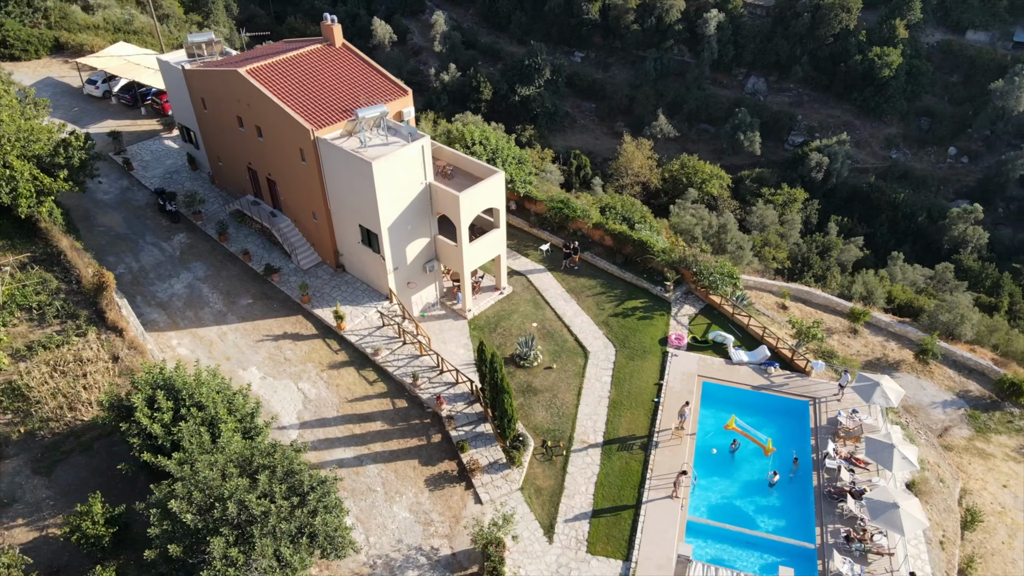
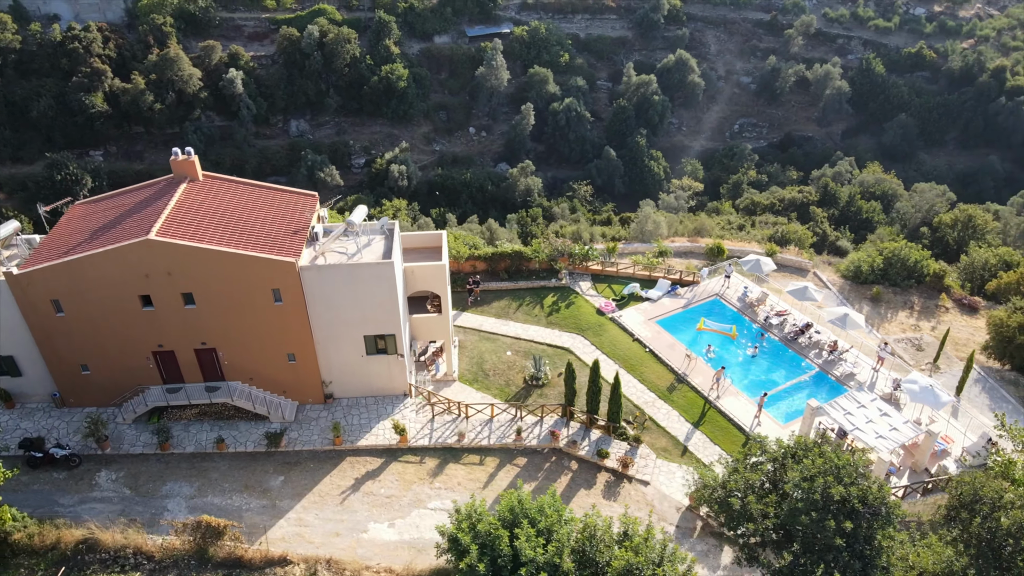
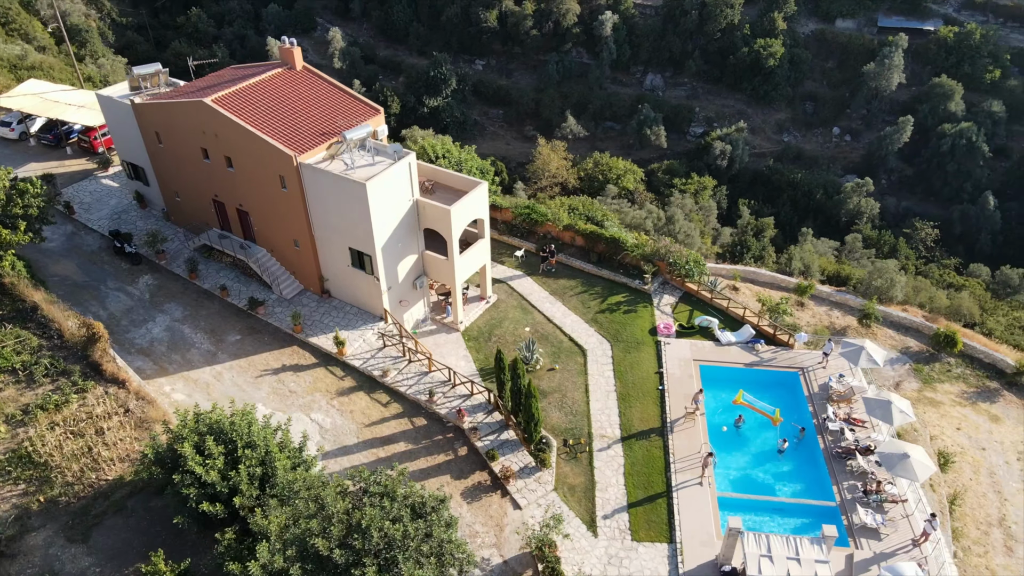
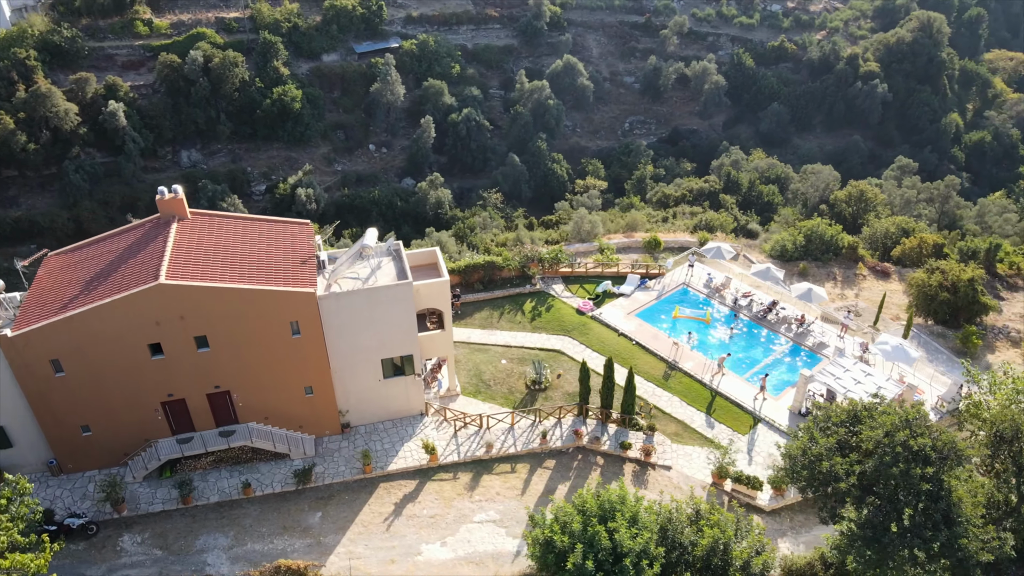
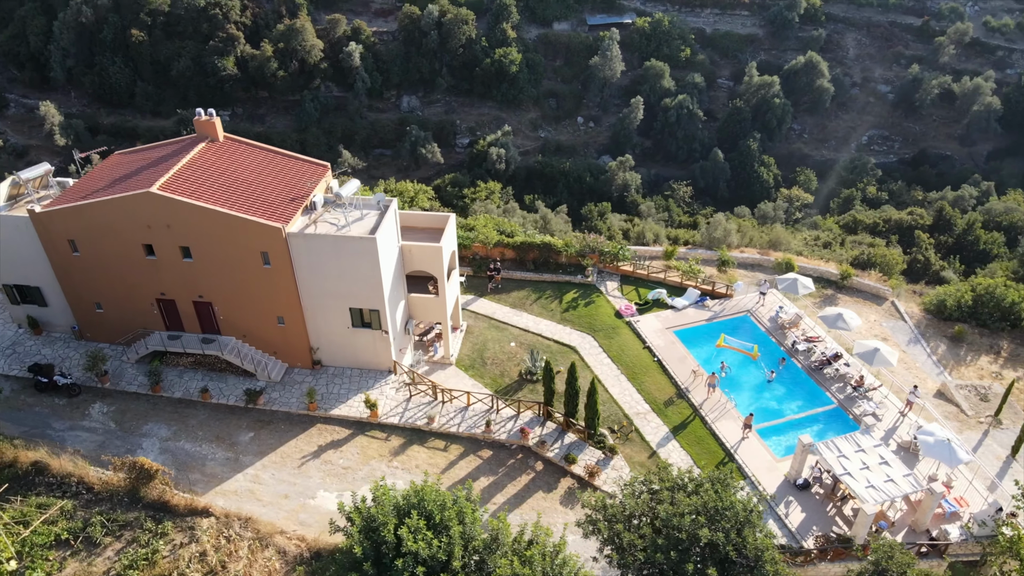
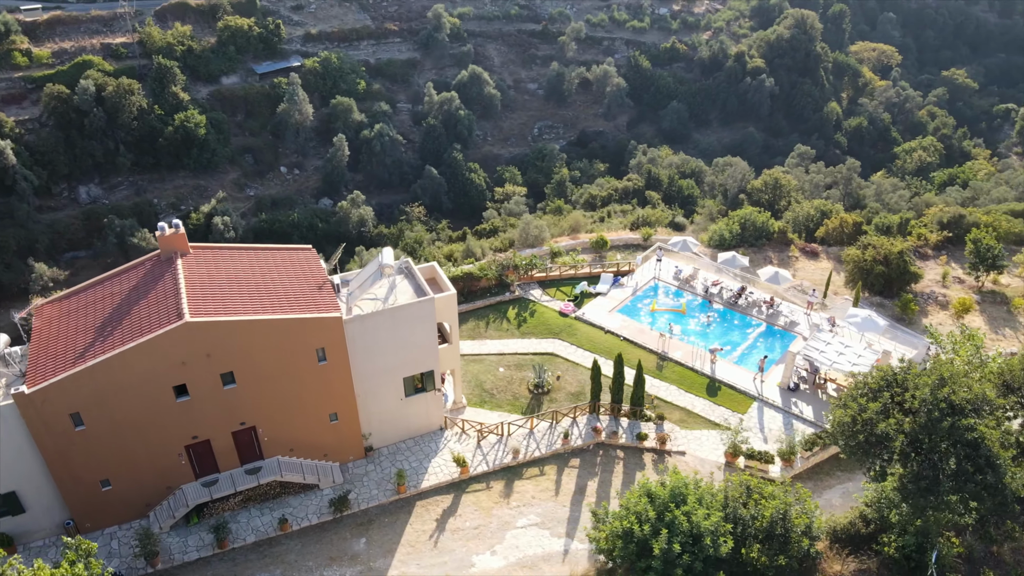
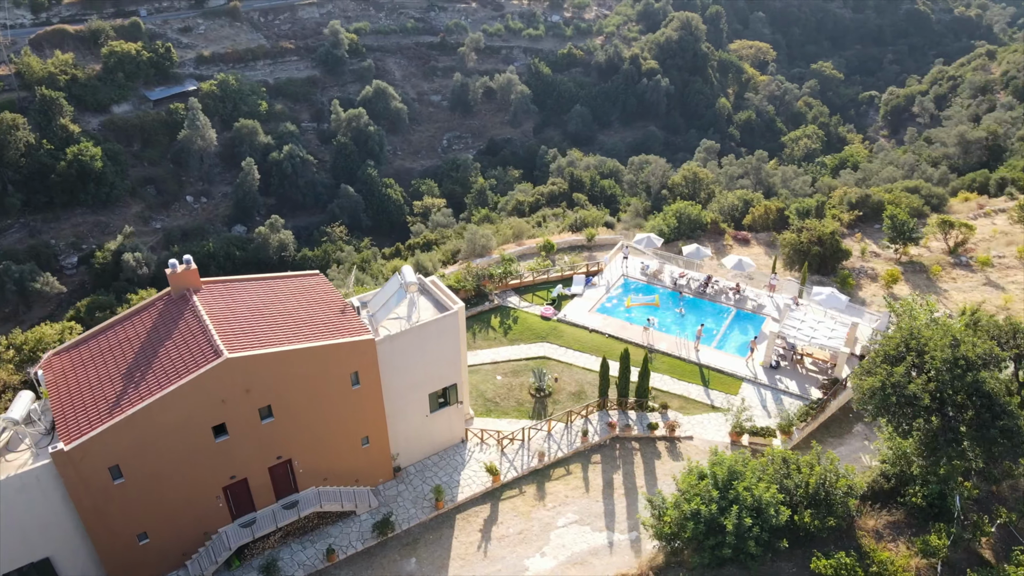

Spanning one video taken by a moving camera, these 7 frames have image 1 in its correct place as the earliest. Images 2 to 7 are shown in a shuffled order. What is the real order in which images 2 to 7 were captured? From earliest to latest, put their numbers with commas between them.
3, 5, 2, 4, 6, 7
